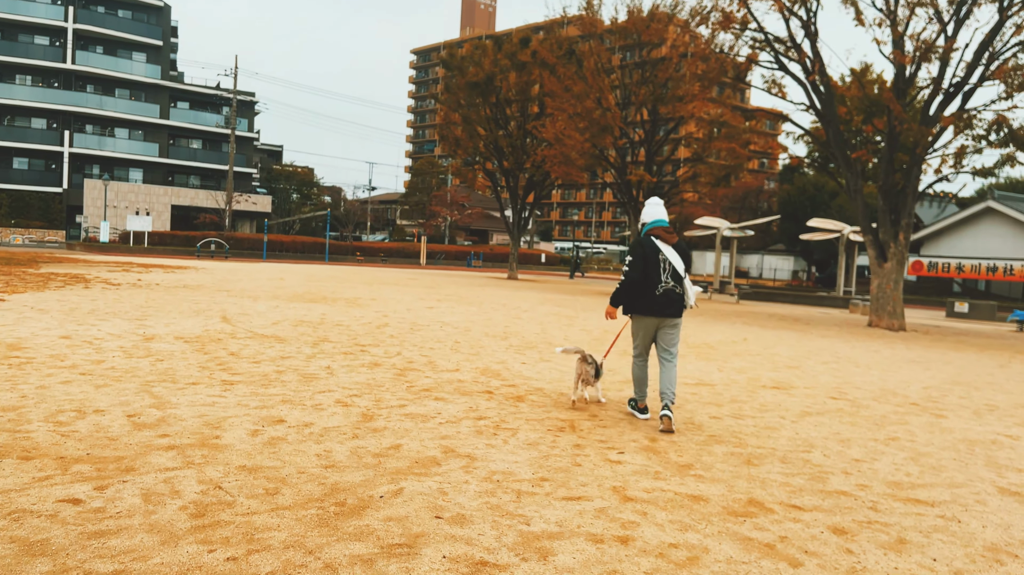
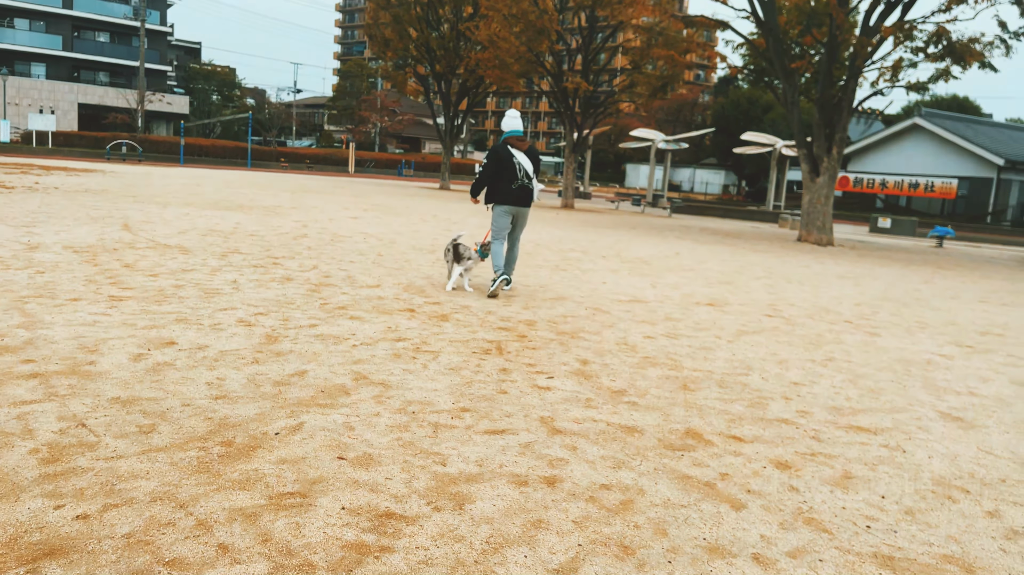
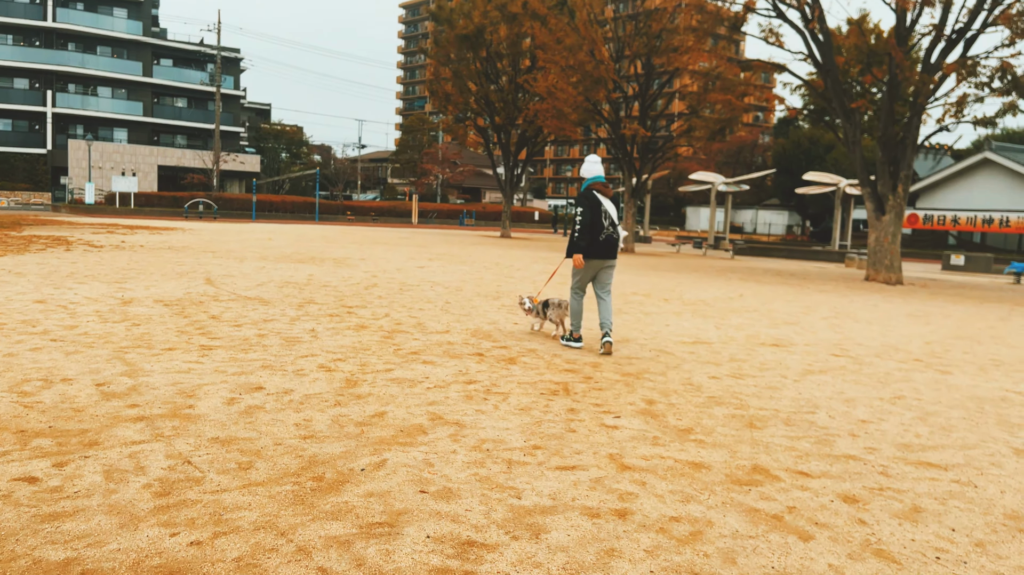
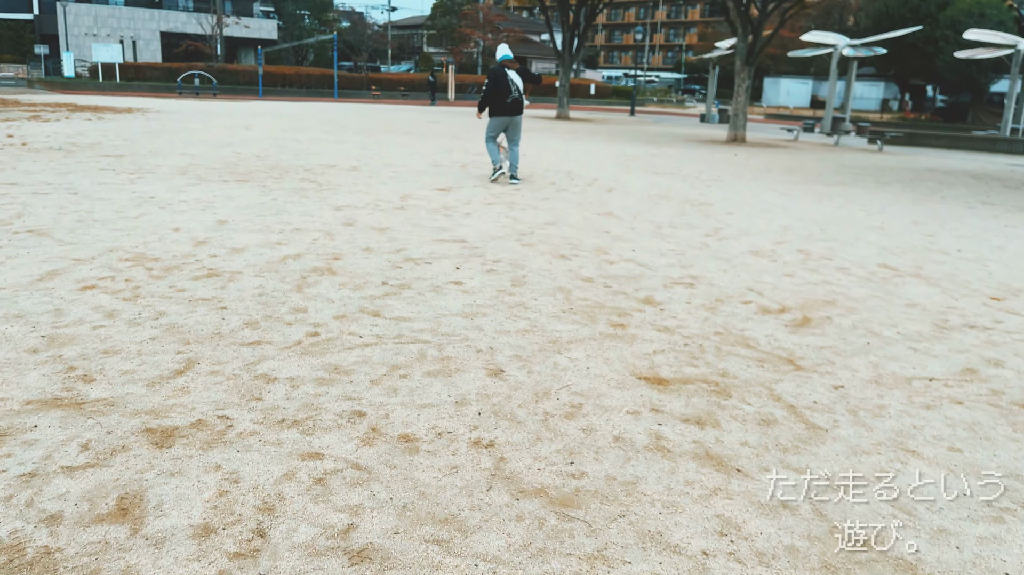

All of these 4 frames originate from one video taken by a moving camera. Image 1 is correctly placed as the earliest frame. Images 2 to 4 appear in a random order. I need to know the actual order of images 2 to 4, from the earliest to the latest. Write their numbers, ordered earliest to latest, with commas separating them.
3, 2, 4
